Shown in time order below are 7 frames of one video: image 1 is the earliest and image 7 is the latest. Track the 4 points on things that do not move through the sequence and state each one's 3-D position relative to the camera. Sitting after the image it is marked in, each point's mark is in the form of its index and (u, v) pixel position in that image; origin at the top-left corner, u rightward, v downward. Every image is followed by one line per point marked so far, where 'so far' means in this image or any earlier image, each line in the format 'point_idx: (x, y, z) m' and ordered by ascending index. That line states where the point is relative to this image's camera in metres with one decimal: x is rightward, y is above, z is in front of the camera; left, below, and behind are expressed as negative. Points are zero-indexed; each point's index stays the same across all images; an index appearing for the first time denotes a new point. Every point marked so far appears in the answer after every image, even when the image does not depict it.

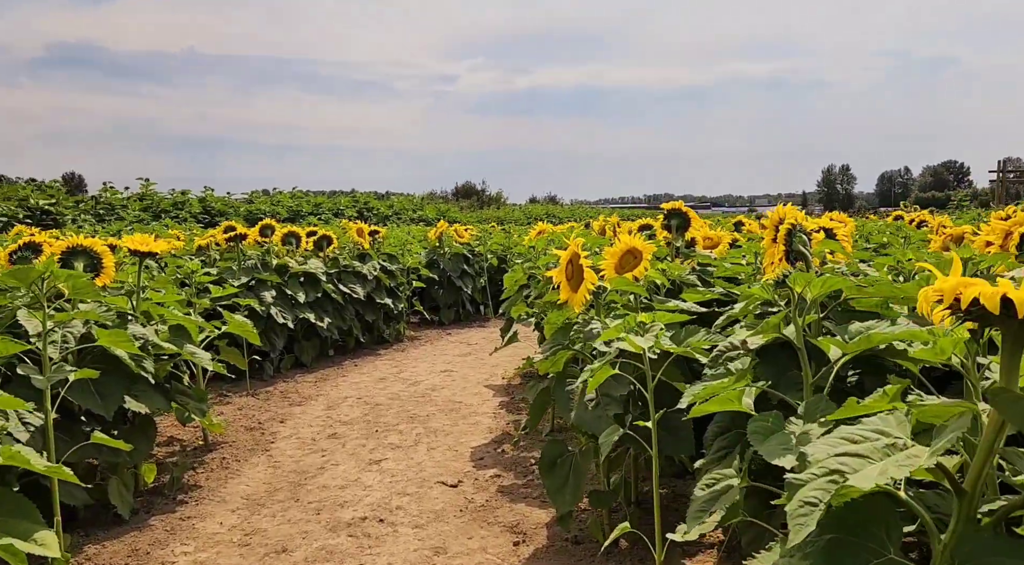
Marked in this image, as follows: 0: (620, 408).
0: (+0.4, -0.5, +3.3) m
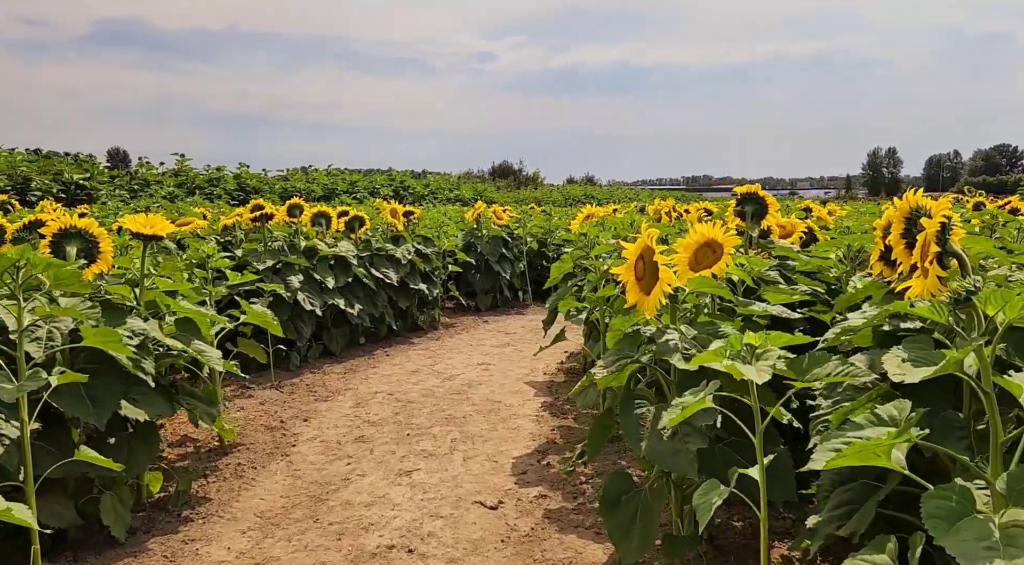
0: (+0.6, -0.5, +2.7) m
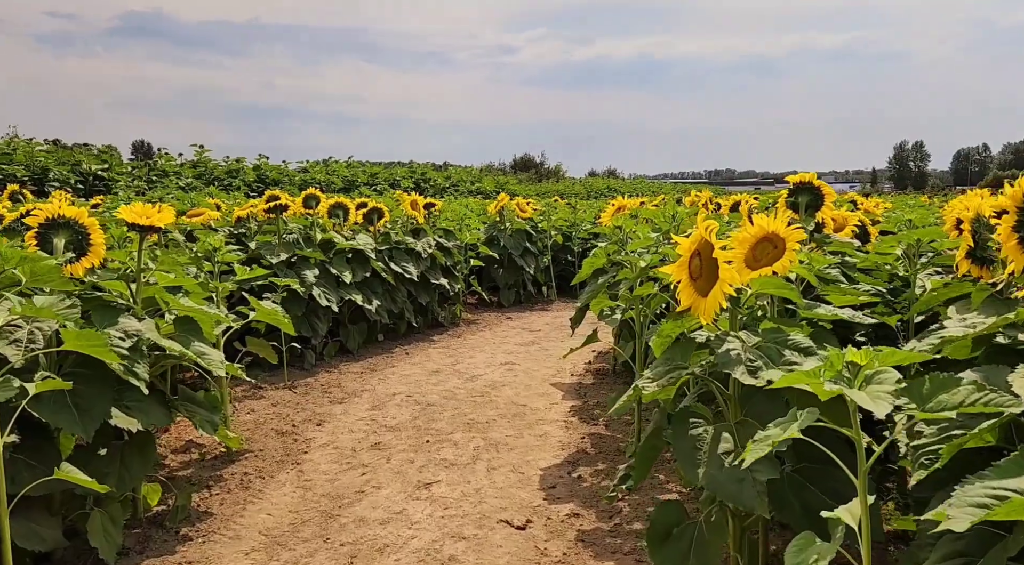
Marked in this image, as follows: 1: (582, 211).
0: (+0.7, -0.5, +2.3) m
1: (+1.1, +1.1, +13.2) m
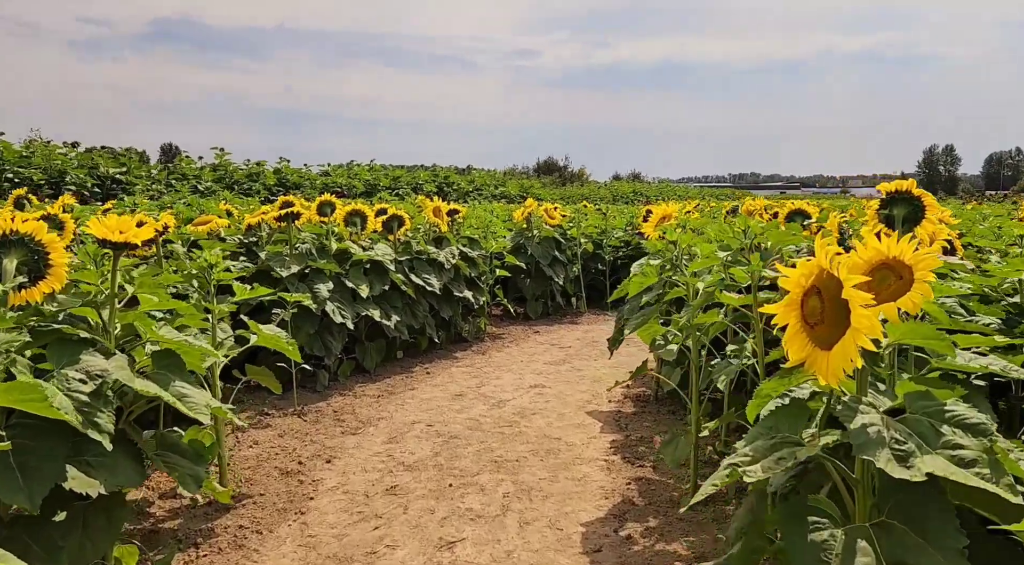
0: (+0.8, -0.6, +1.6) m
1: (+1.5, +1.0, +12.5) m
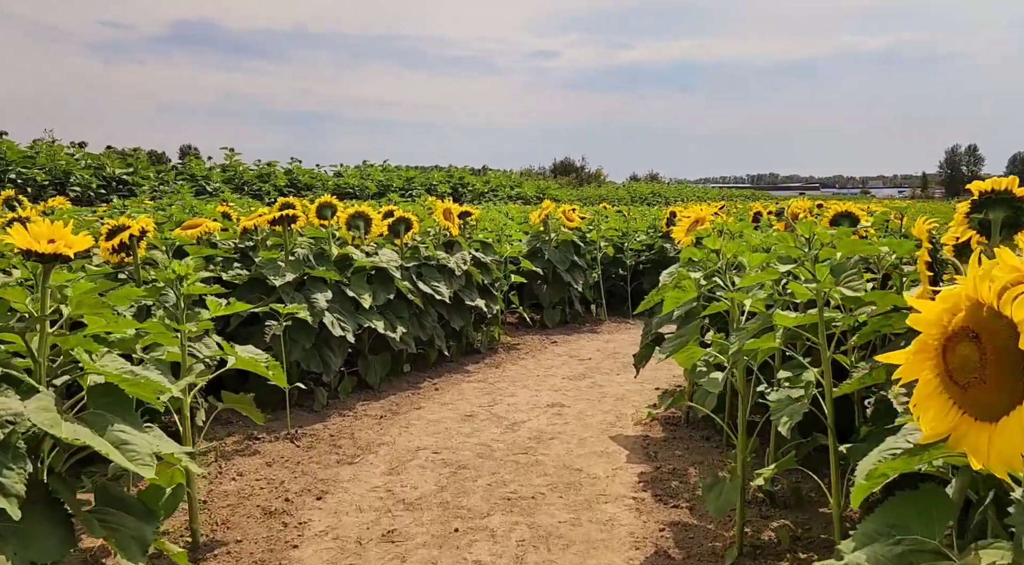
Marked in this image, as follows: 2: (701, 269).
0: (+0.8, -0.7, +1.0) m
1: (+1.7, +0.9, +11.9) m
2: (+0.9, +0.1, +4.1) m
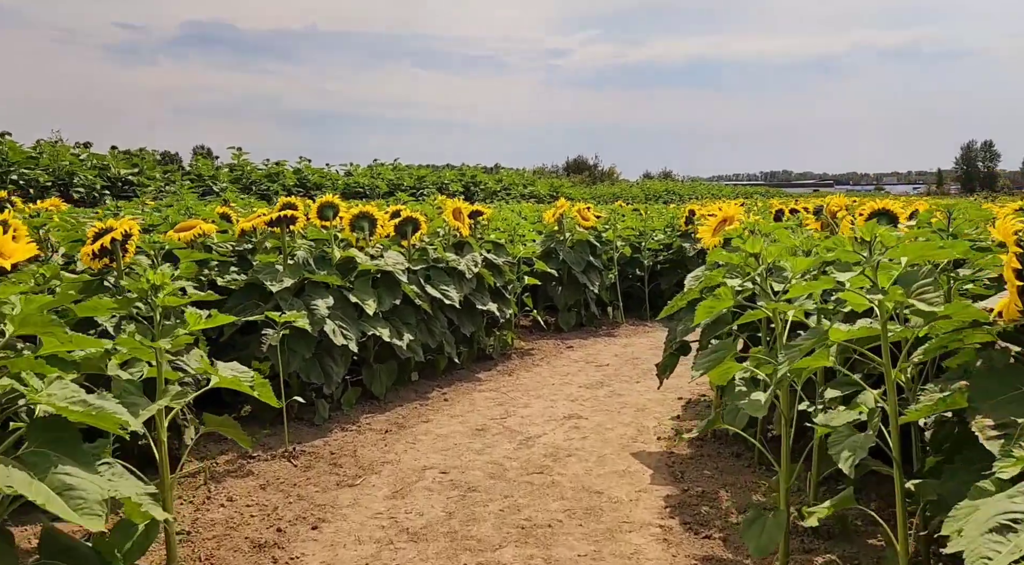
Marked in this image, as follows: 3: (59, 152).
0: (+0.8, -0.7, +0.6) m
1: (+1.9, +0.9, +11.4) m
2: (+1.0, 0.0, +3.7) m
3: (-8.8, +2.5, +16.4) m
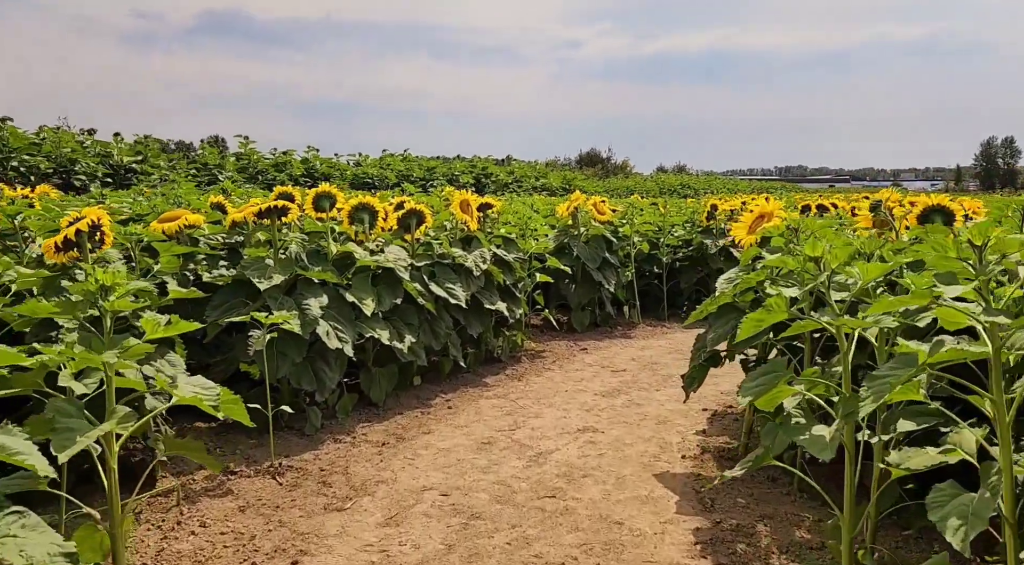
0: (+0.8, -0.8, +0.1) m
1: (+2.0, +0.9, +10.9) m
2: (+1.0, 0.0, +3.2) m
3: (-8.5, +2.7, +15.9) m
